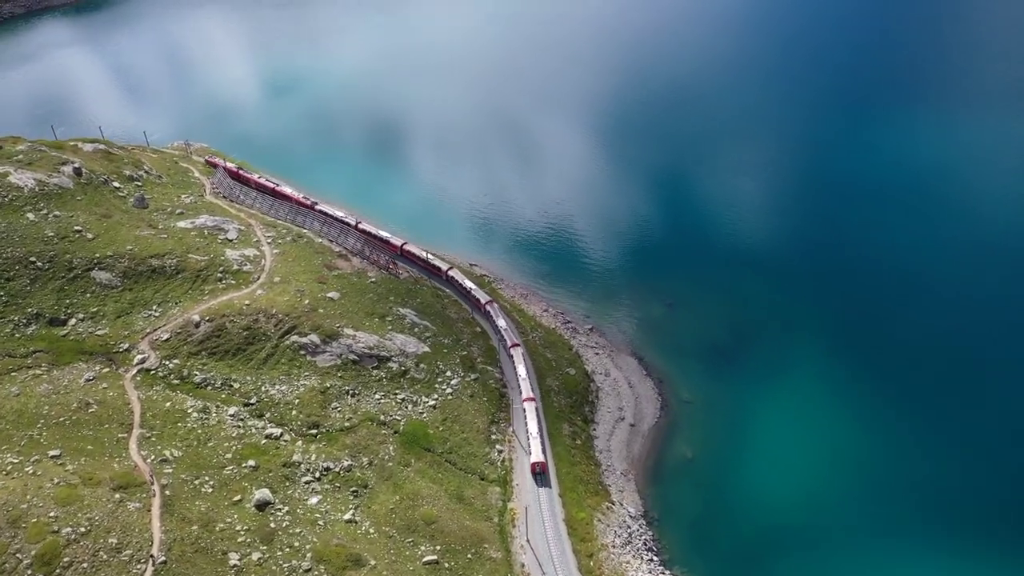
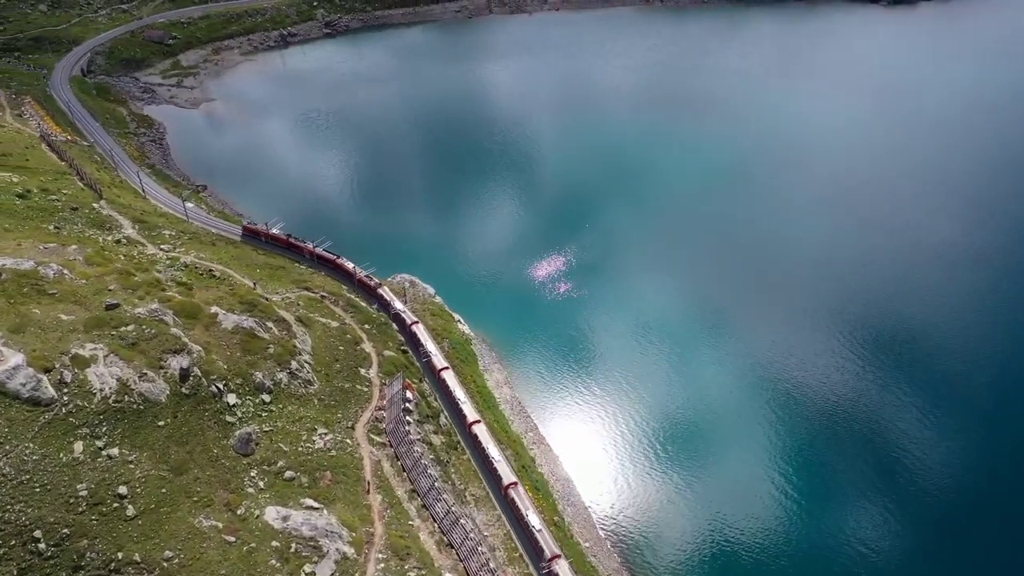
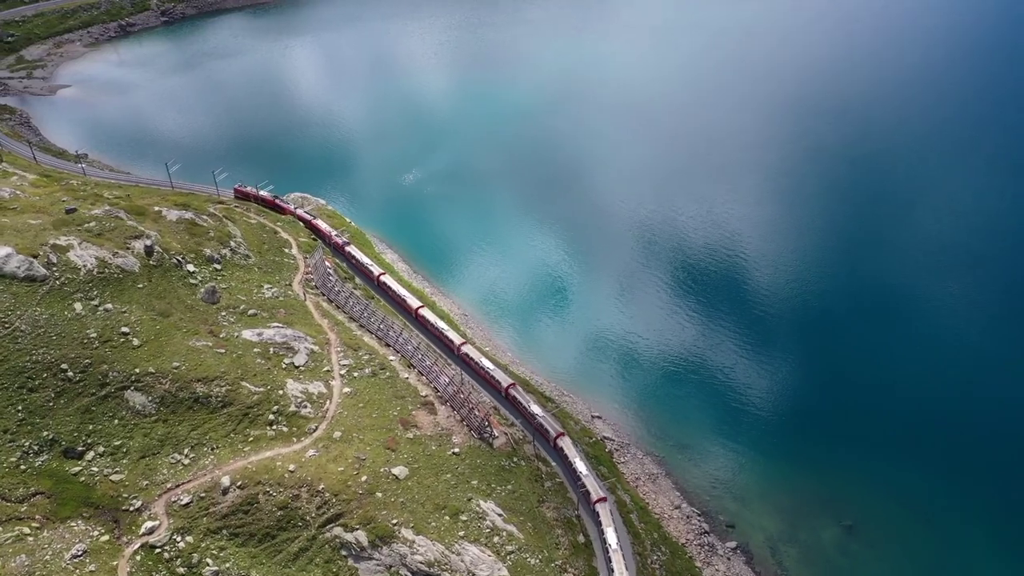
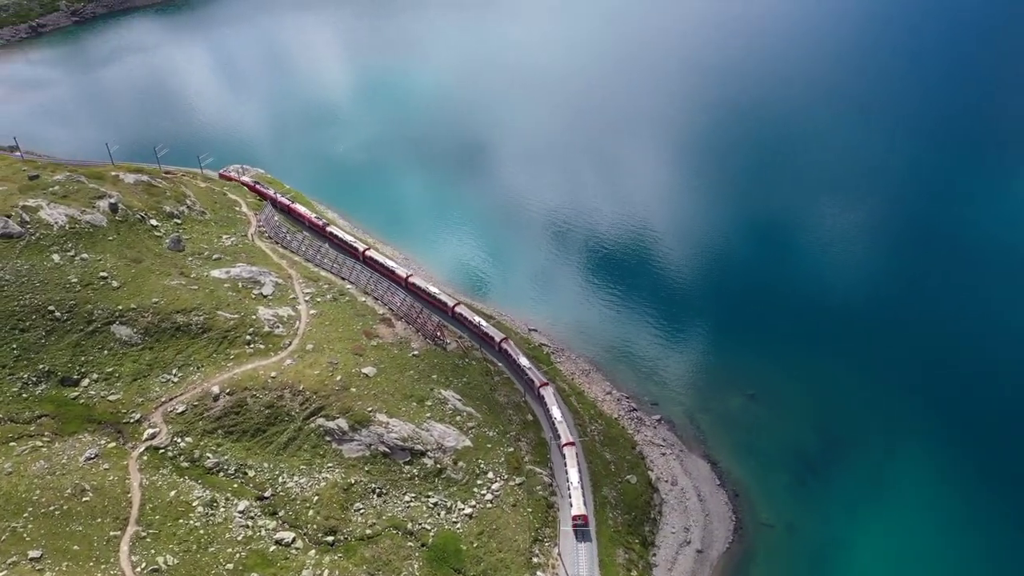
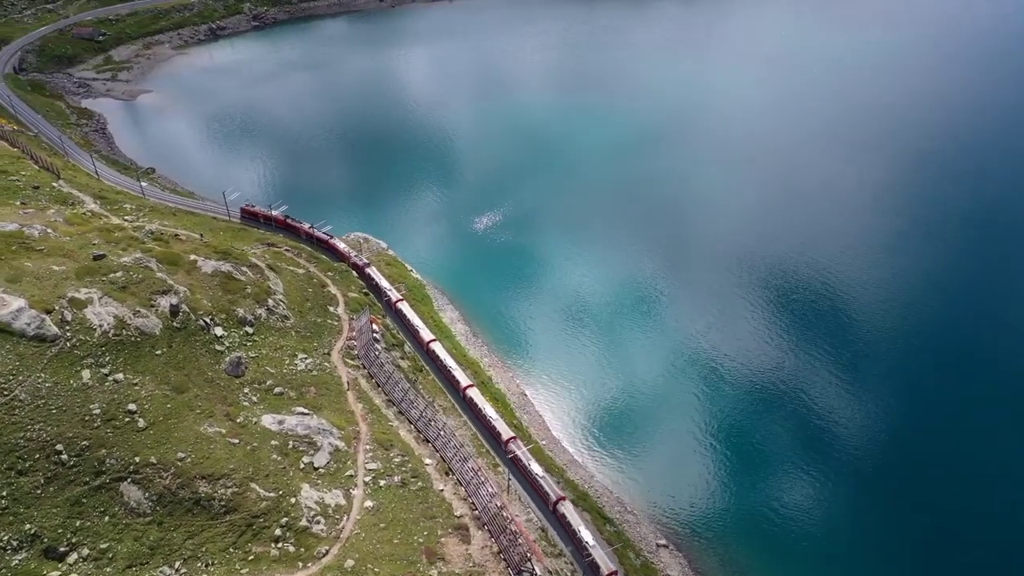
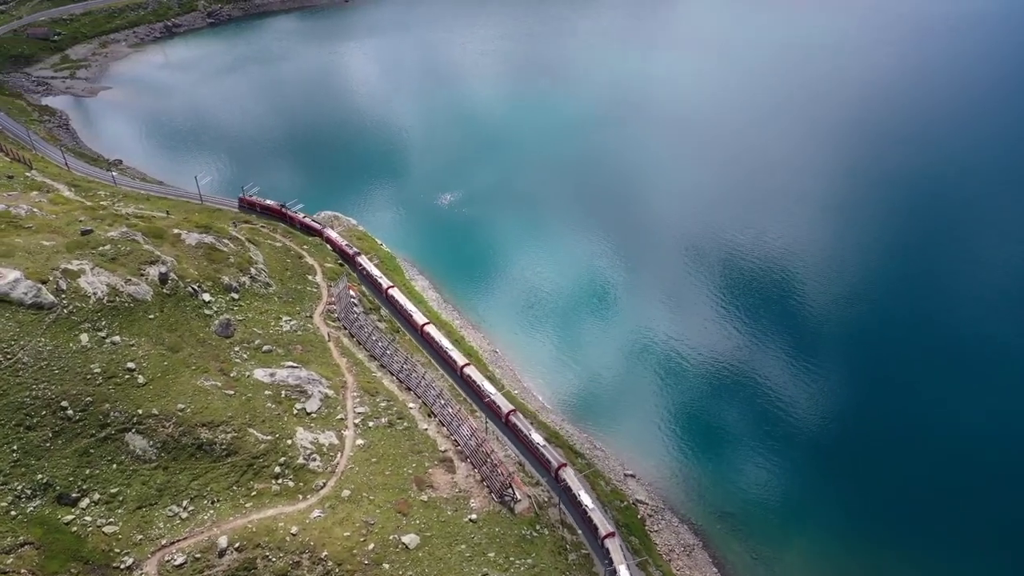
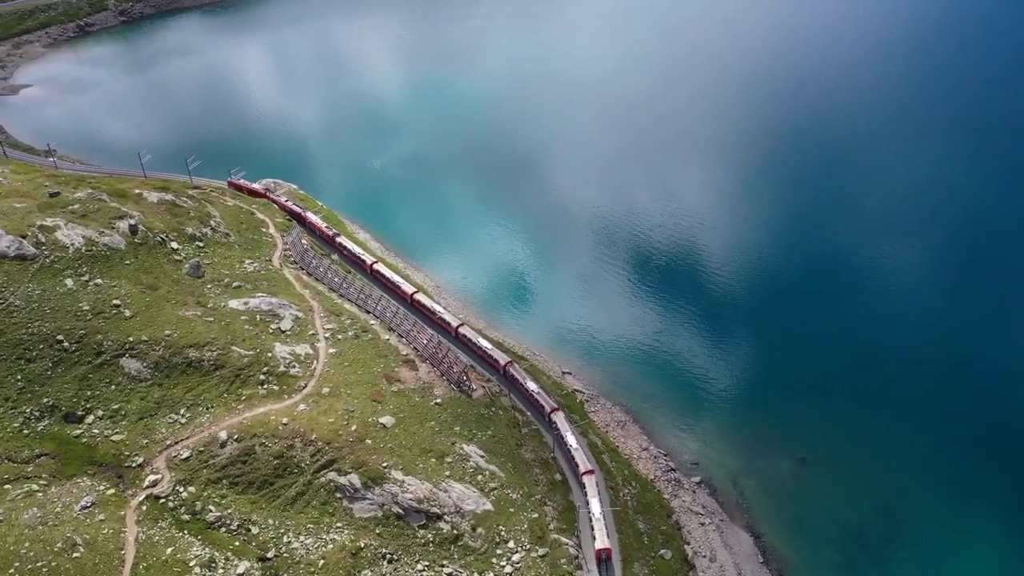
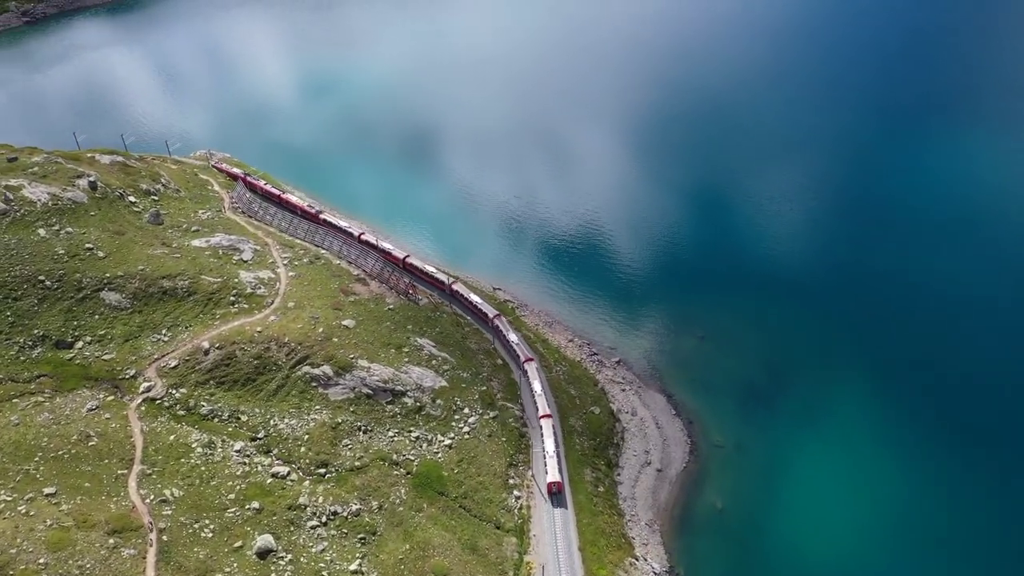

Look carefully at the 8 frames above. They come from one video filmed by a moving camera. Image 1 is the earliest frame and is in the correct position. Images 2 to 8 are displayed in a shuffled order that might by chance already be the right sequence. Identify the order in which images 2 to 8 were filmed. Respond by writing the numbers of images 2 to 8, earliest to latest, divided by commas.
8, 4, 7, 3, 6, 5, 2
